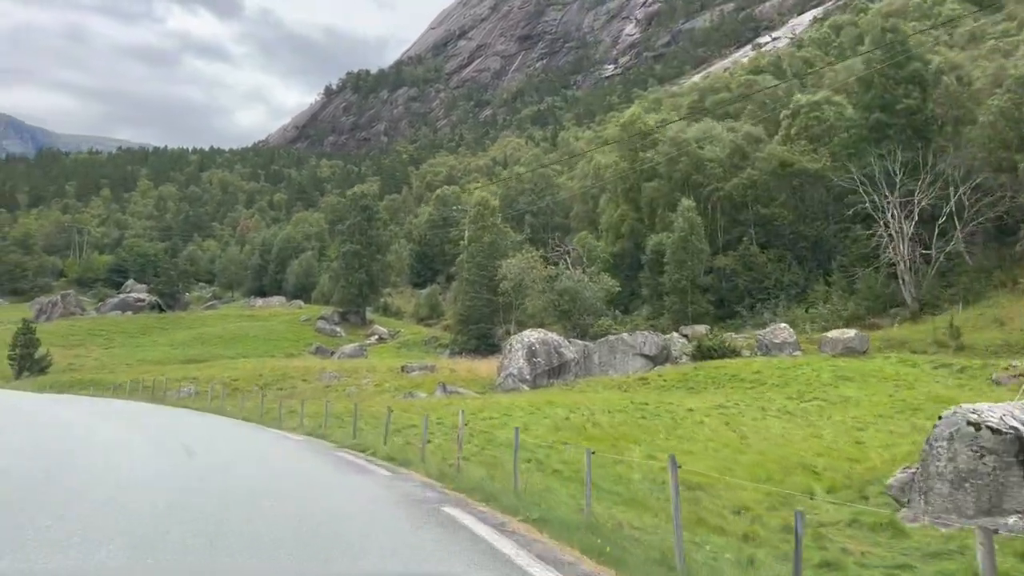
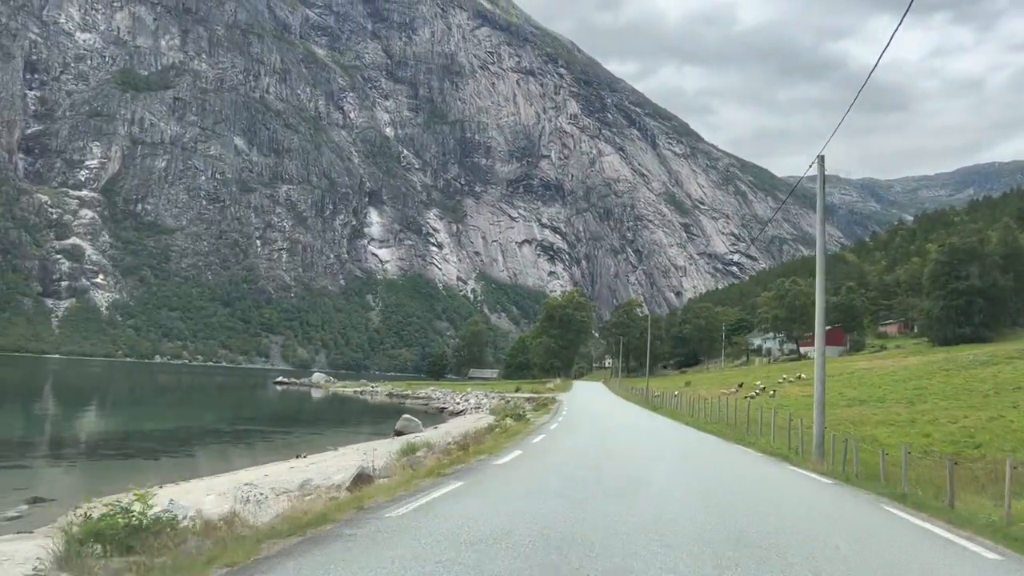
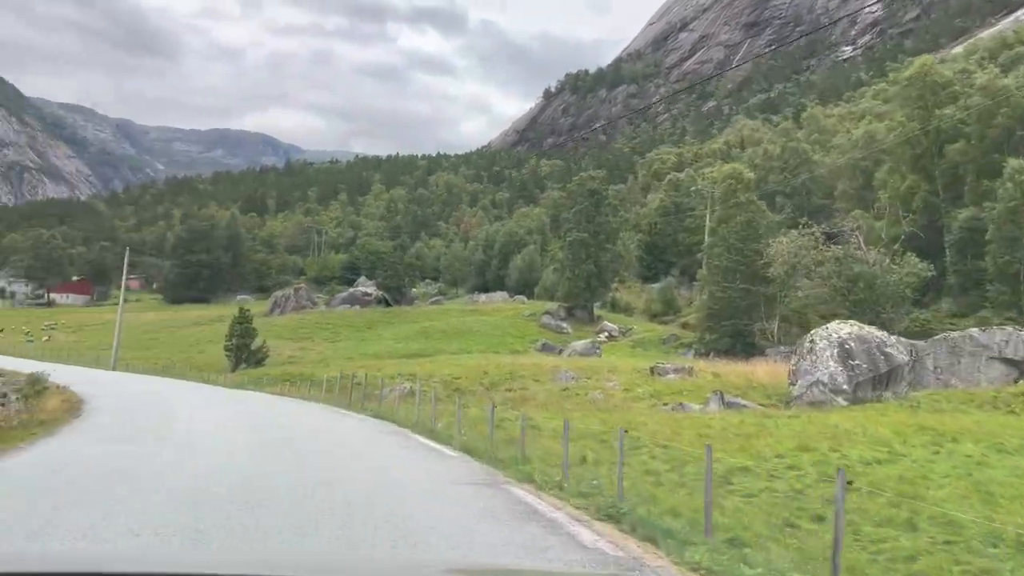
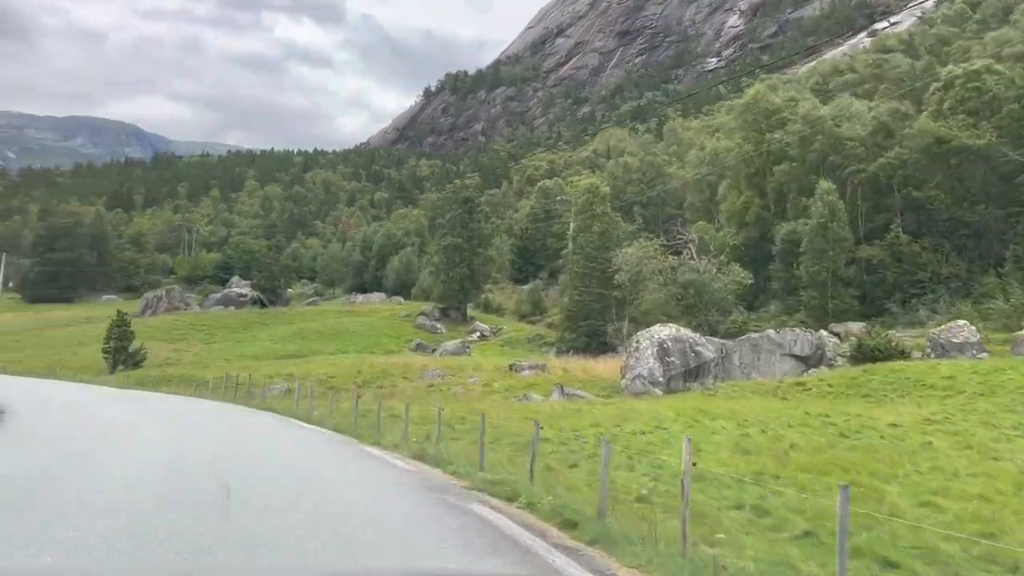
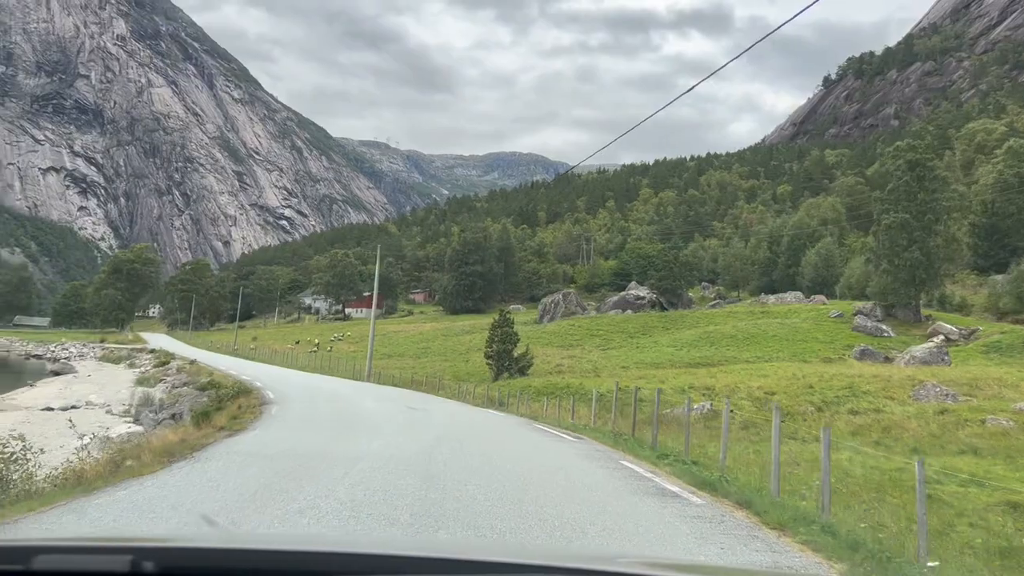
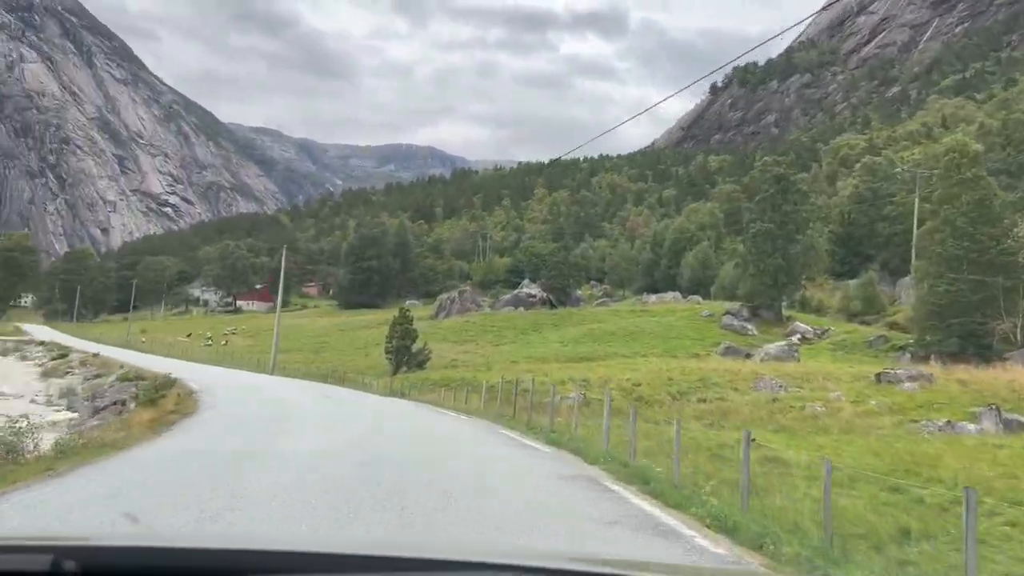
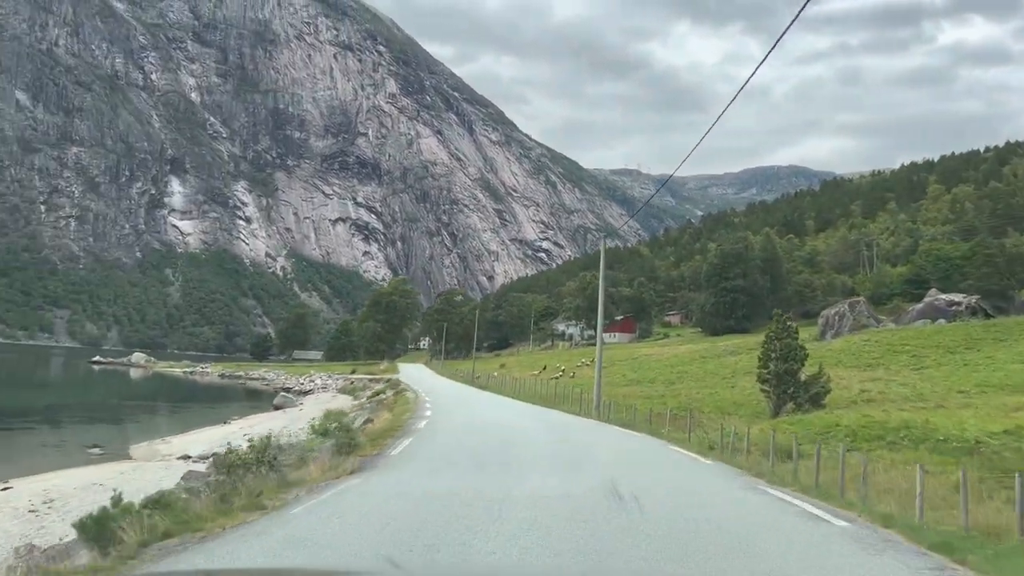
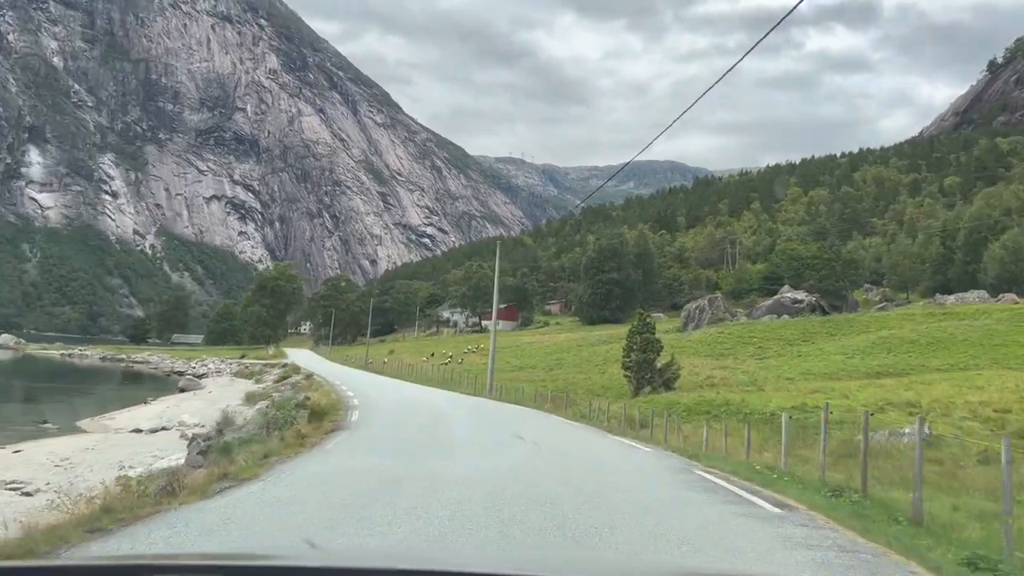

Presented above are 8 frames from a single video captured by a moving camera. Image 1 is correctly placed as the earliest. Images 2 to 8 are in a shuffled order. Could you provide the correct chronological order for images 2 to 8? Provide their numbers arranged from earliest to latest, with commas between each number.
4, 3, 6, 5, 8, 7, 2
